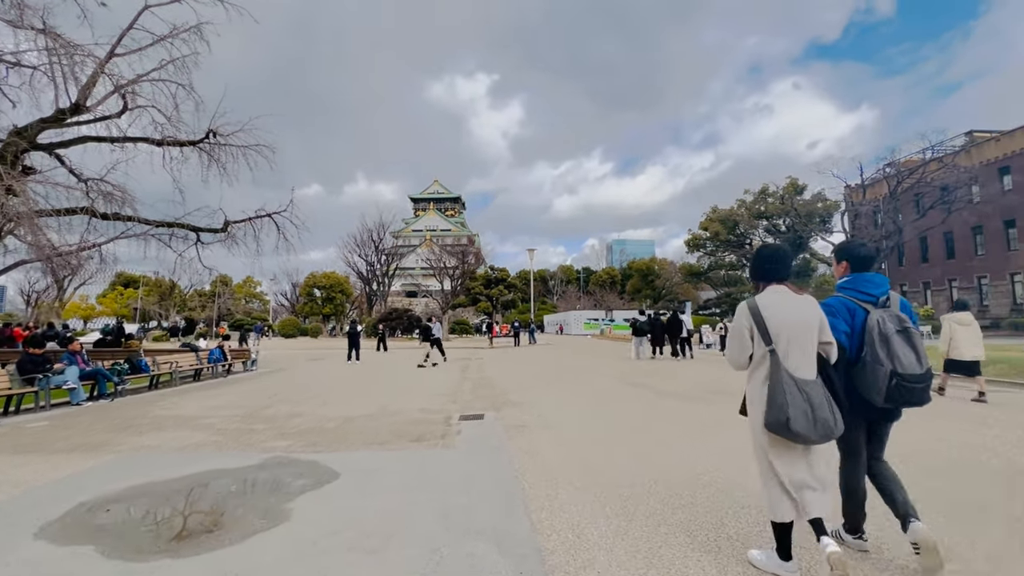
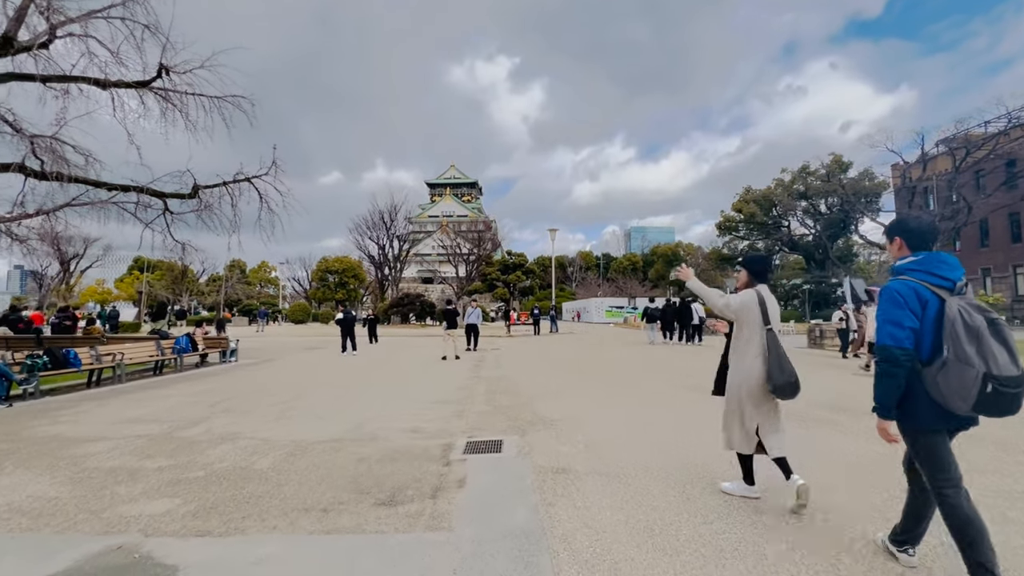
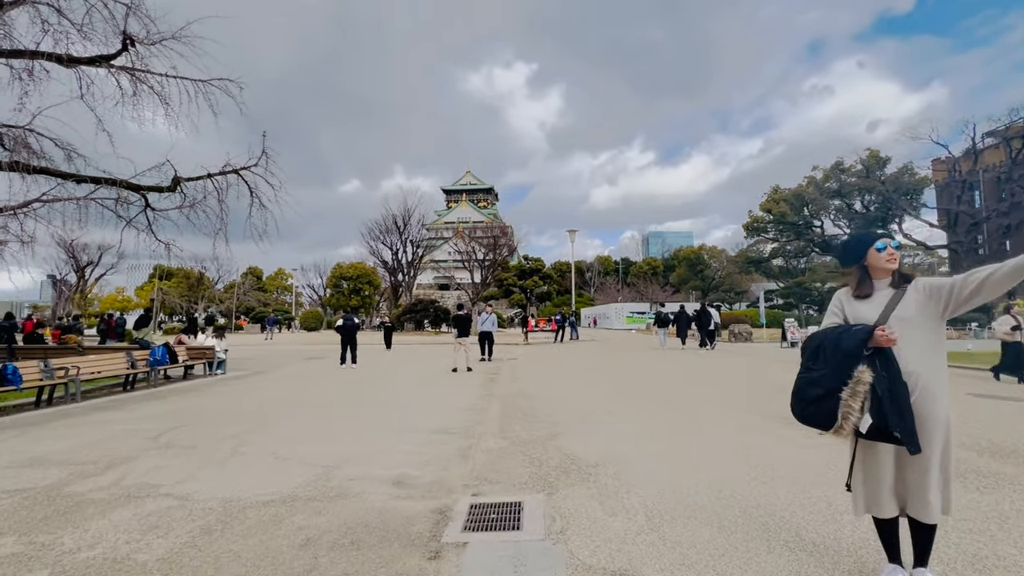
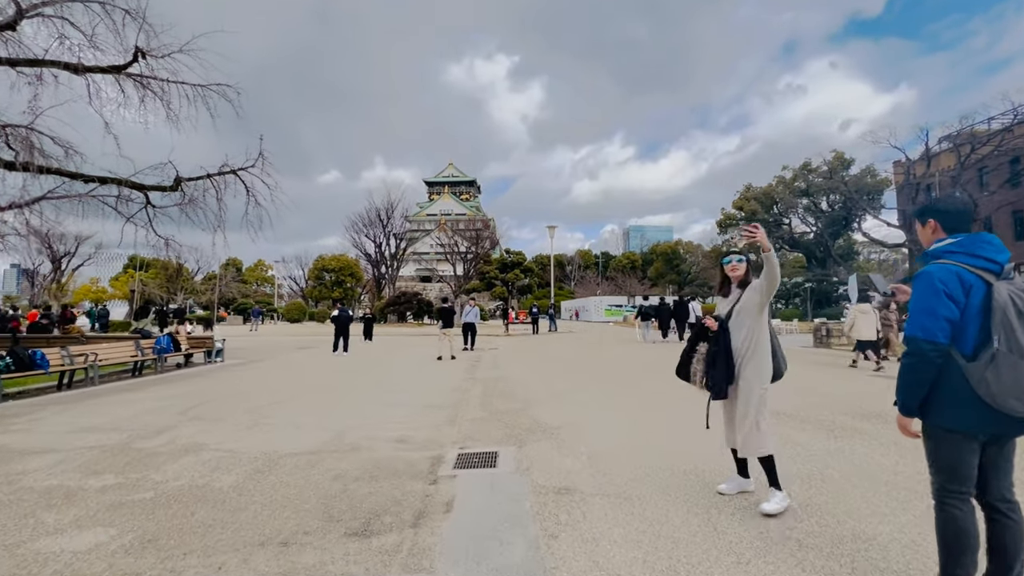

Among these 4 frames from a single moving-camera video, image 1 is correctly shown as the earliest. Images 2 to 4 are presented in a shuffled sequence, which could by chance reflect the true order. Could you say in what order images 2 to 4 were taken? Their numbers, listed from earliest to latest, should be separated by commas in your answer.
2, 4, 3
